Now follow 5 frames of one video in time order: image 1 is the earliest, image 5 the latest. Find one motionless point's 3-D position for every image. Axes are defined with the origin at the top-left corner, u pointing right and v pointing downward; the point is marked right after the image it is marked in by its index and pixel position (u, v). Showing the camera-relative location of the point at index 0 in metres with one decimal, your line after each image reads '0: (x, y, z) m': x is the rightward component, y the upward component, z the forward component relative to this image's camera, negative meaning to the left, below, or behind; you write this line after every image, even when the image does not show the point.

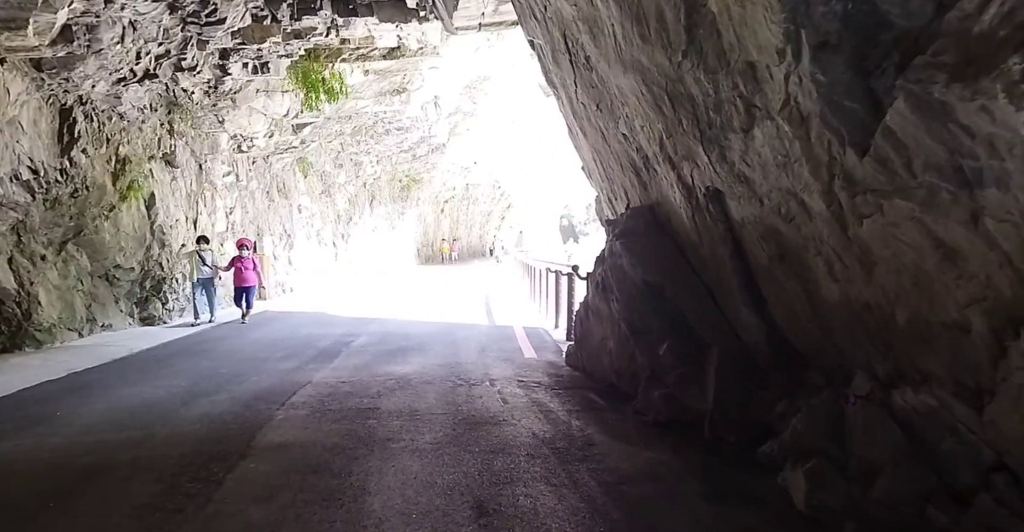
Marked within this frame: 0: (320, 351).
0: (-2.8, -1.2, +10.1) m
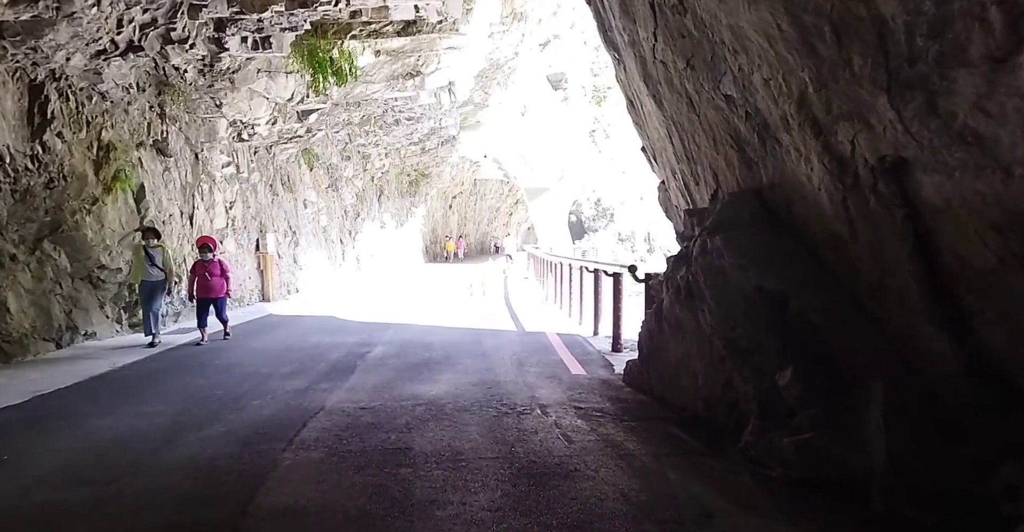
0: (-2.2, -1.2, +8.7) m
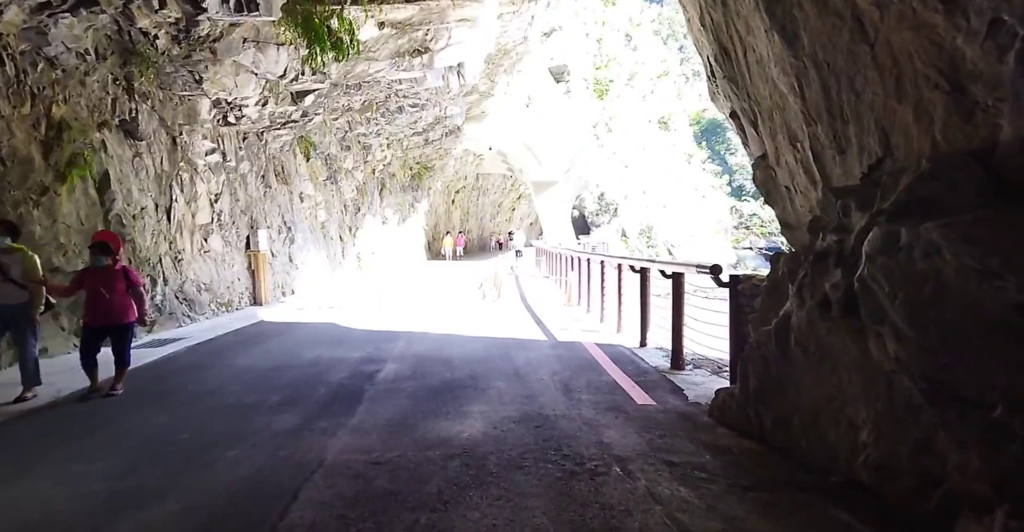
0: (-1.8, -1.2, +7.0) m
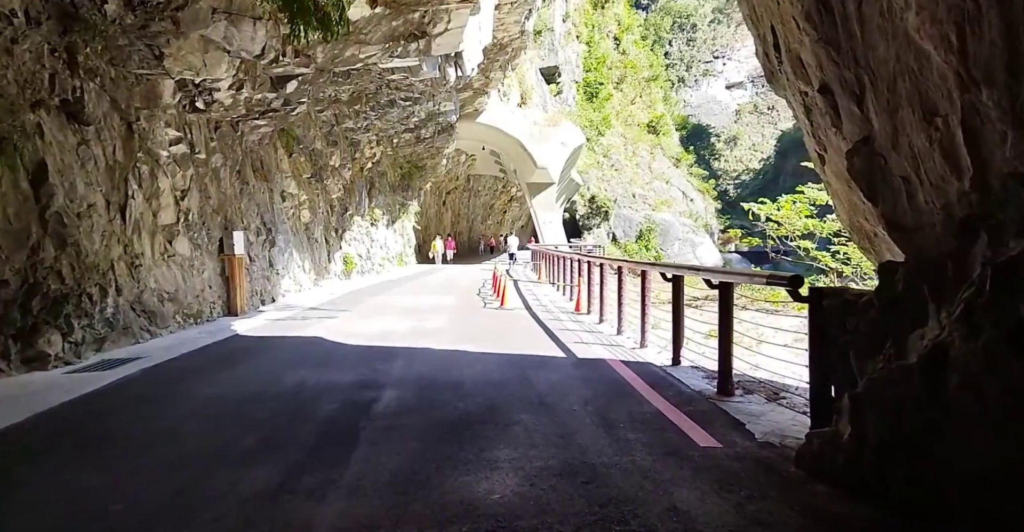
0: (-1.6, -1.3, +5.7) m
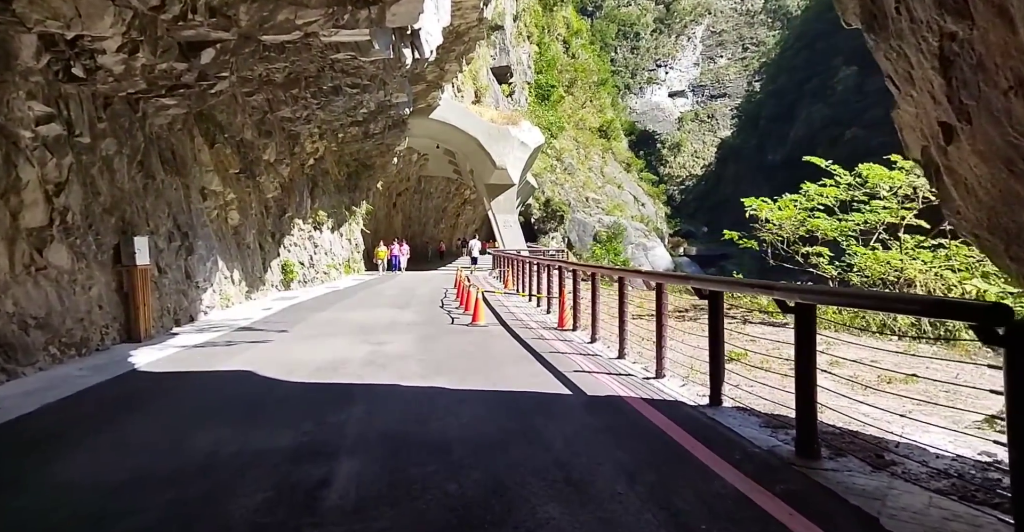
0: (-1.4, -1.4, +3.4) m
